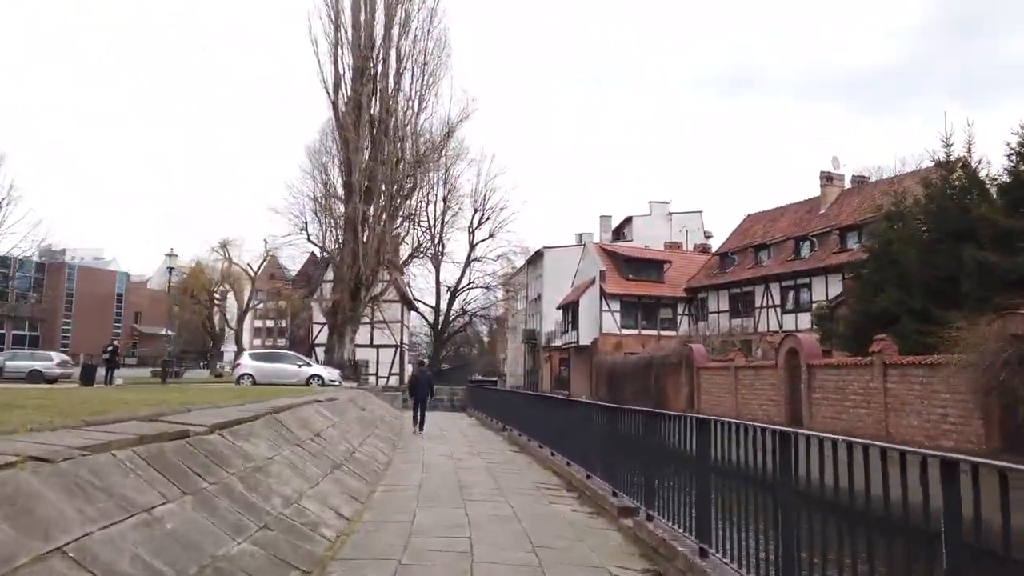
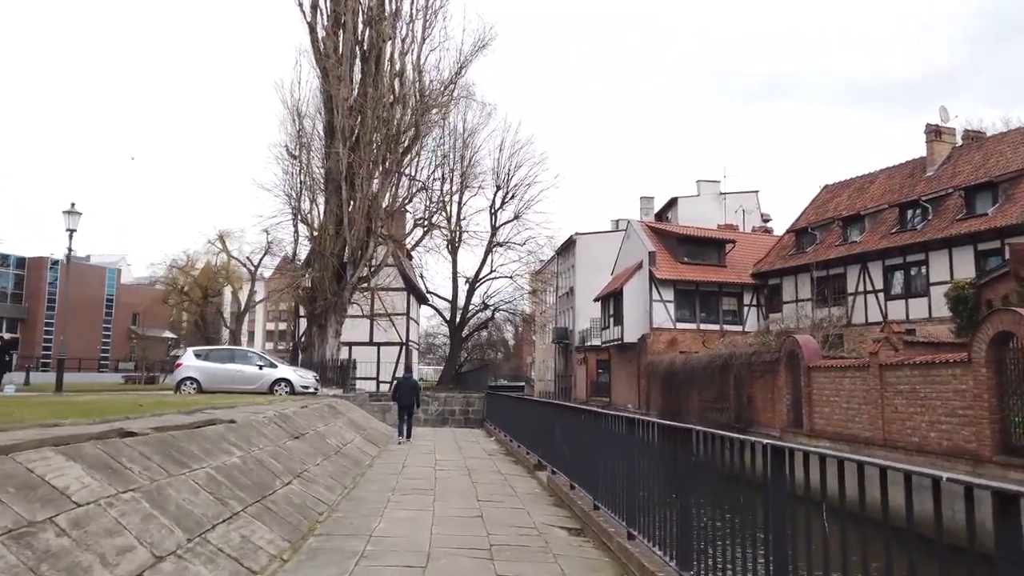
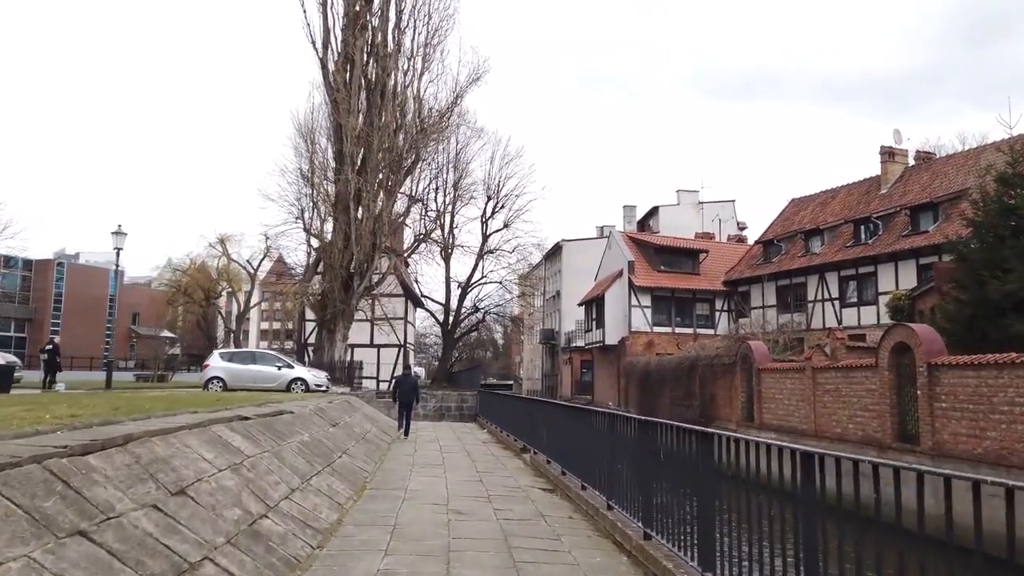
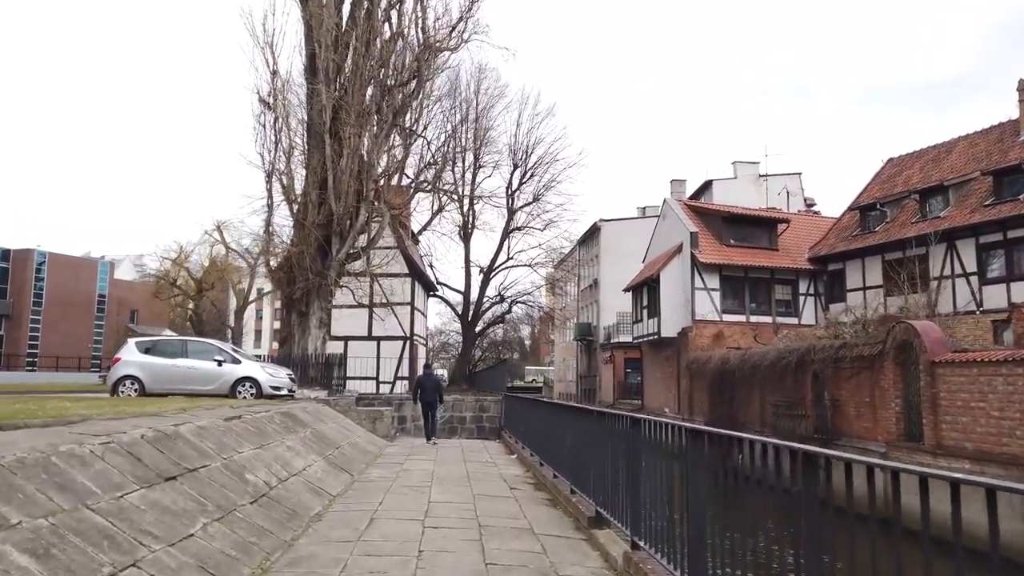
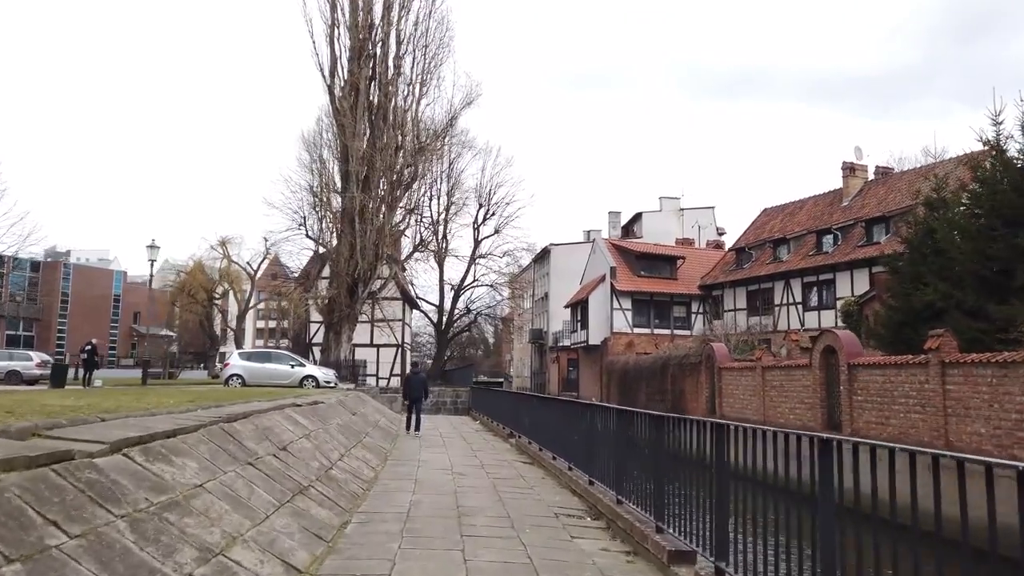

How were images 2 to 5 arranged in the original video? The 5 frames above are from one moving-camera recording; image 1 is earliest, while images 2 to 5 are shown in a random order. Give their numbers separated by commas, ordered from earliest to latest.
5, 3, 2, 4
